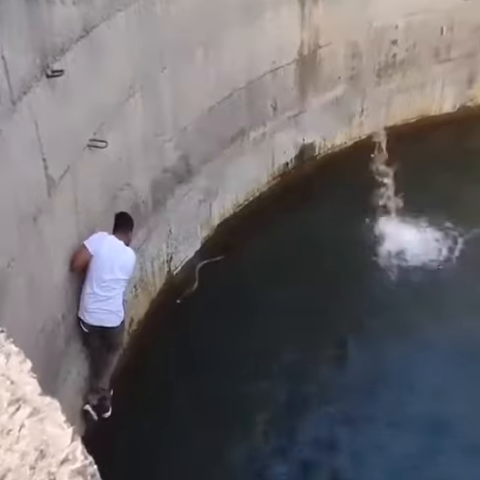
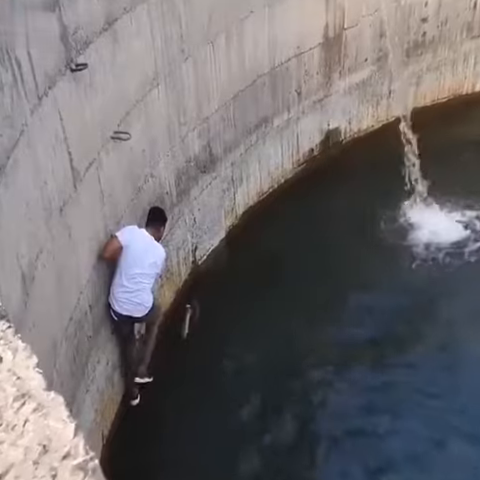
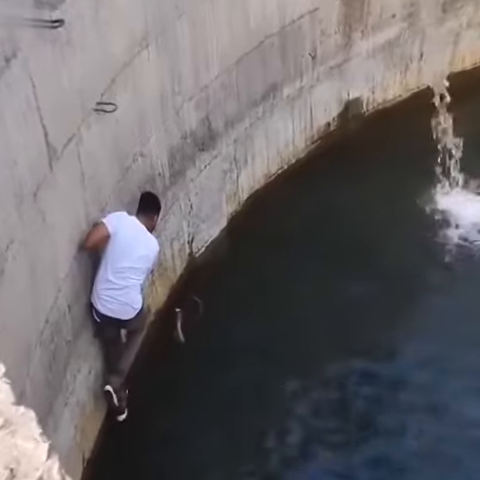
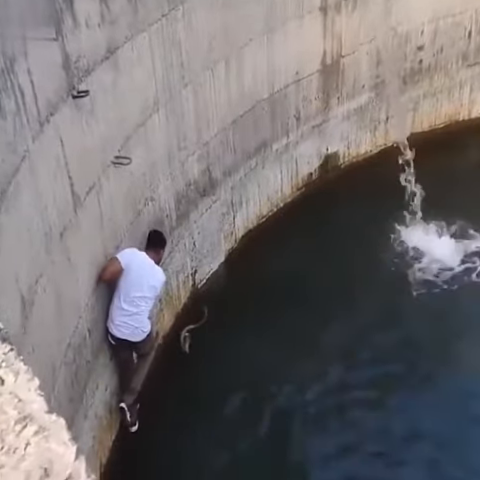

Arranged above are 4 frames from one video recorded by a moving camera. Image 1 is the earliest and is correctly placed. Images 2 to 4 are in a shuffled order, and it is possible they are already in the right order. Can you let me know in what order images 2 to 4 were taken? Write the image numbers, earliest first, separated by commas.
4, 2, 3
